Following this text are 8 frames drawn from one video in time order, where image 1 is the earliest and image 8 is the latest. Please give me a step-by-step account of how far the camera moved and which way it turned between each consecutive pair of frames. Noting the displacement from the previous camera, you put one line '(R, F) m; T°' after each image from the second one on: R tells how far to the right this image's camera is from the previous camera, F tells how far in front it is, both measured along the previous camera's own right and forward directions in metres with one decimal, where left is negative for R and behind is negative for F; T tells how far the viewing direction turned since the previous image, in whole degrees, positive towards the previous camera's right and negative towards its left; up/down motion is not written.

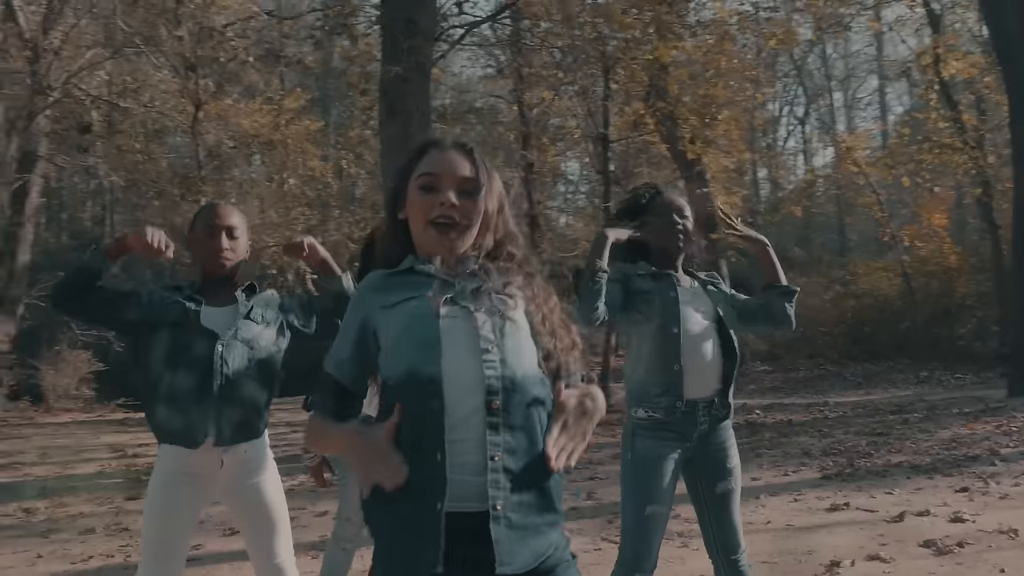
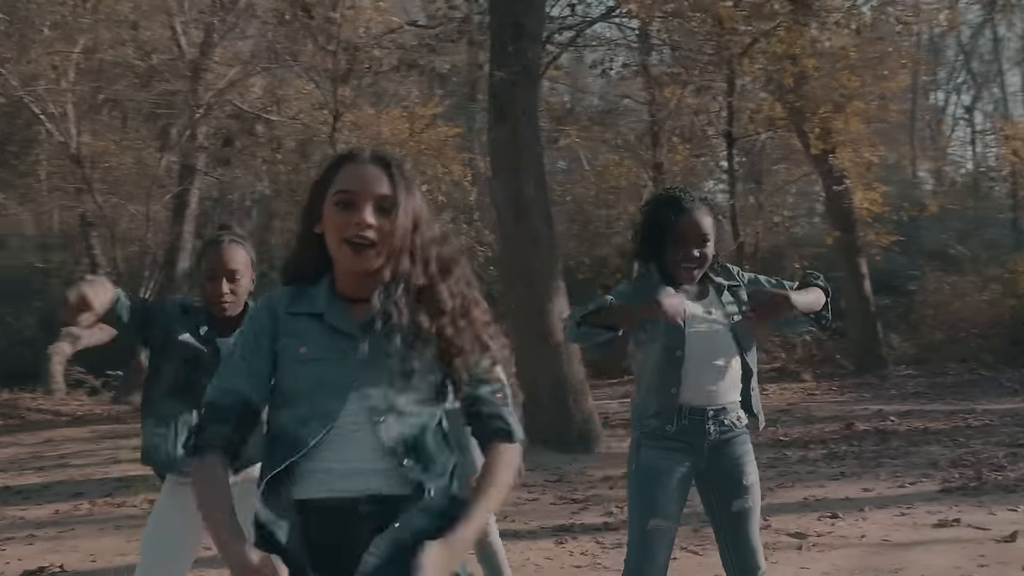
(+0.4, +0.1) m; -9°
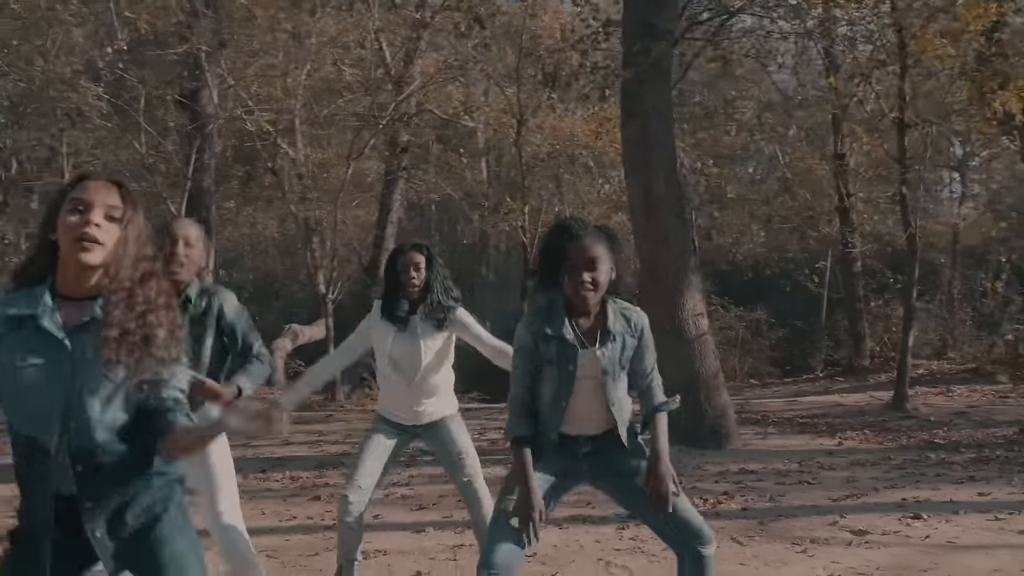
(+1.1, -0.2) m; -14°
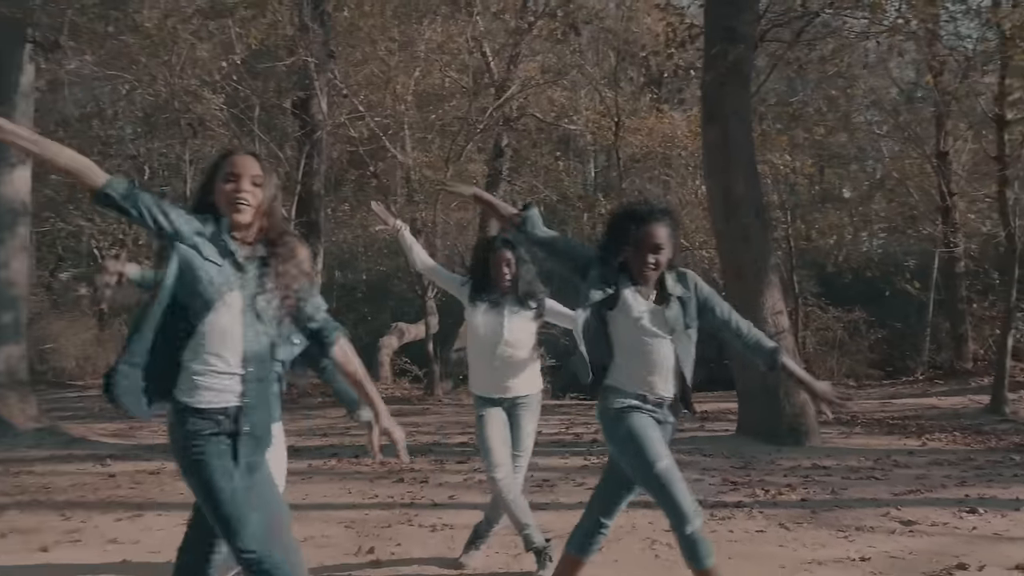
(+0.3, -0.4) m; -7°
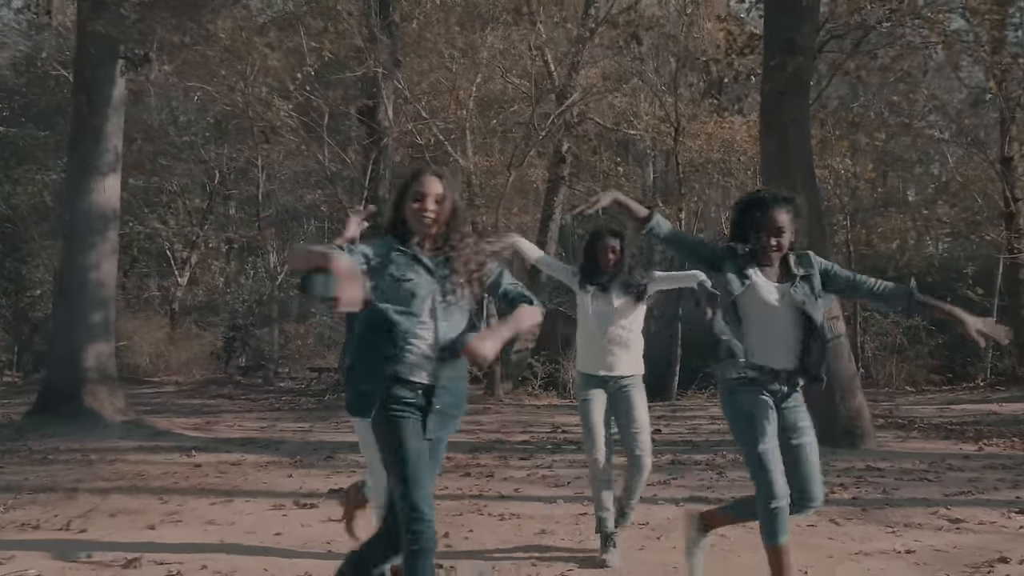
(-0.1, -0.4) m; -3°
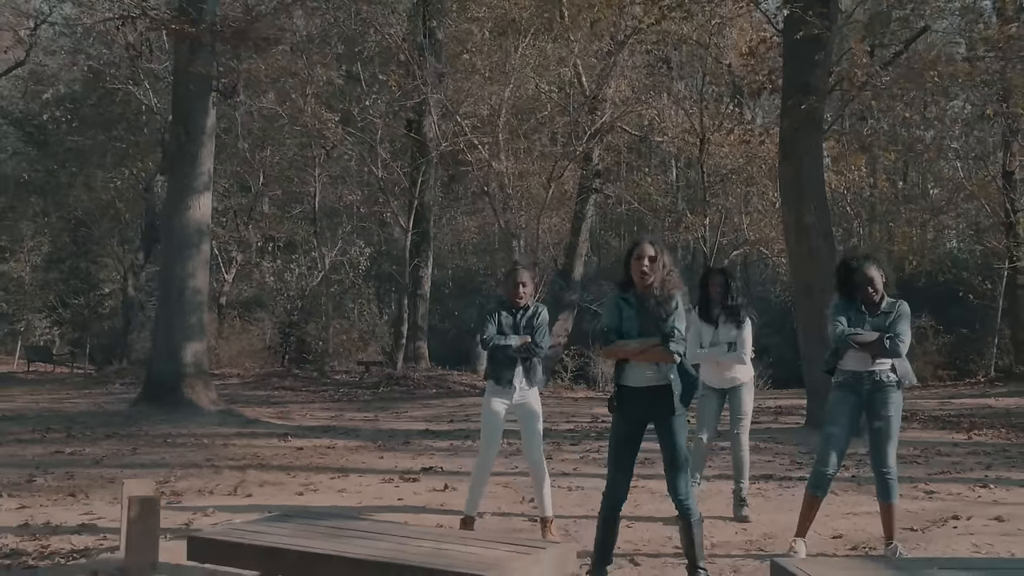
(-0.4, -1.7) m; -1°
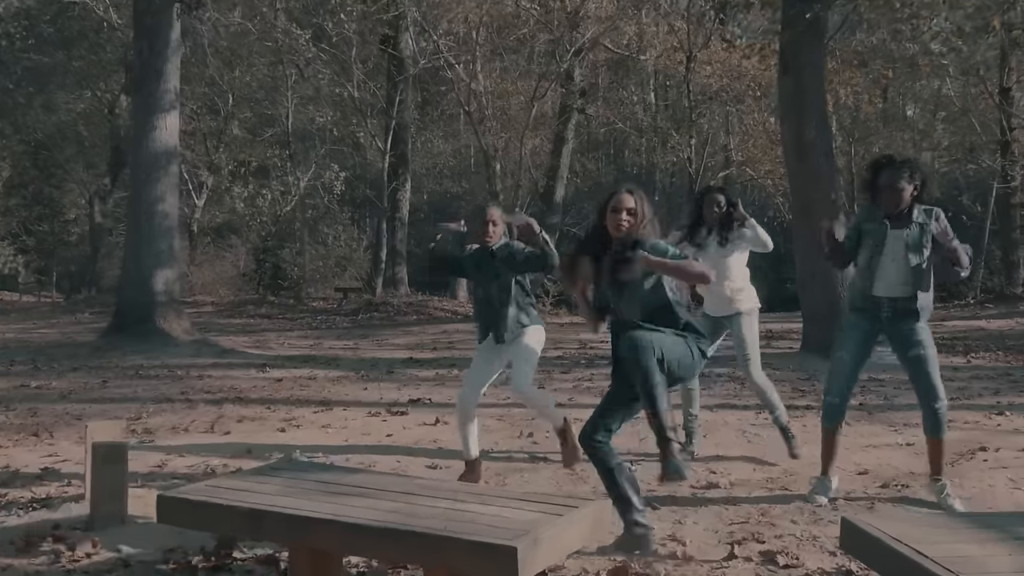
(-0.1, +0.5) m; +1°
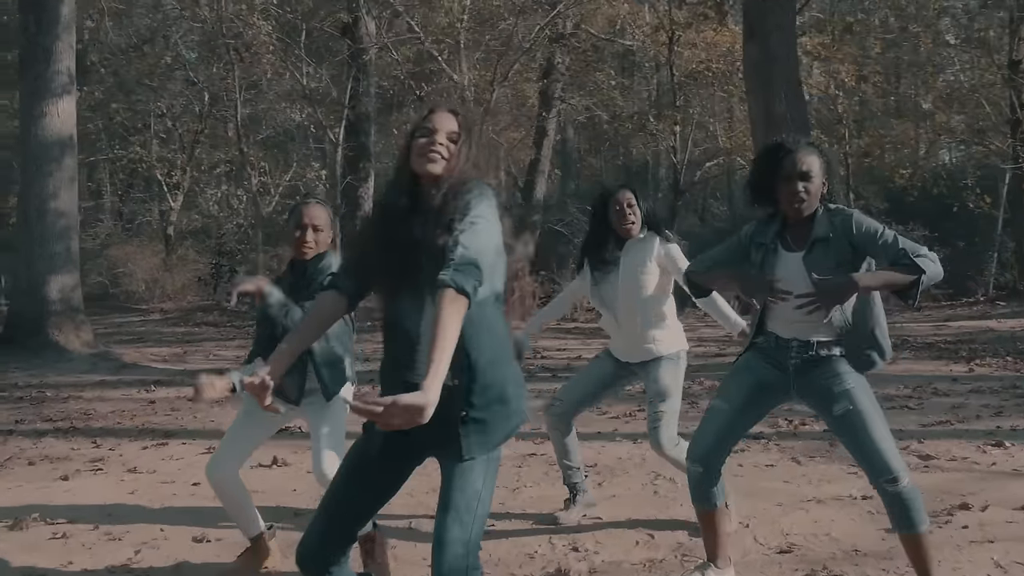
(+1.0, +1.6) m; -1°
